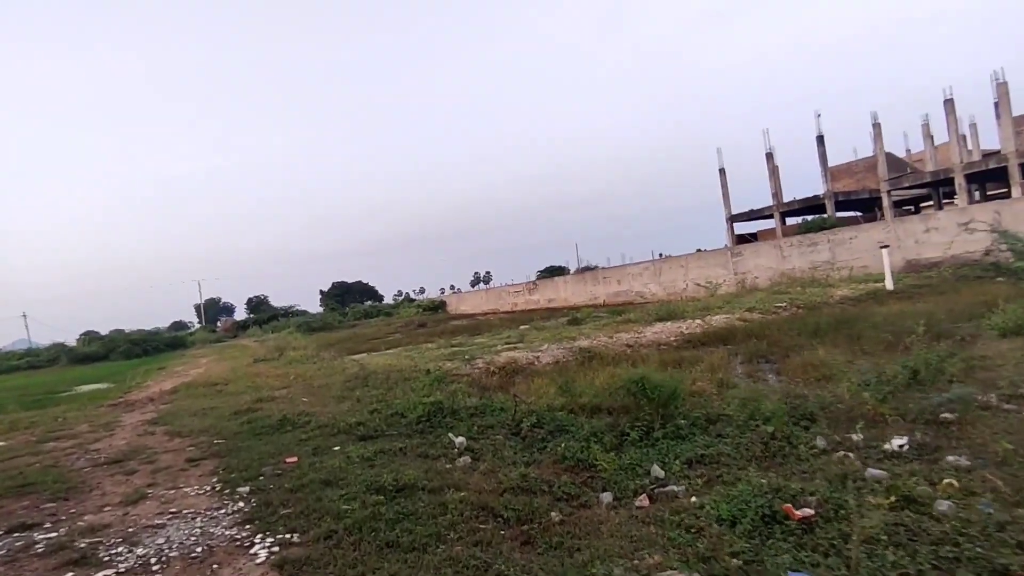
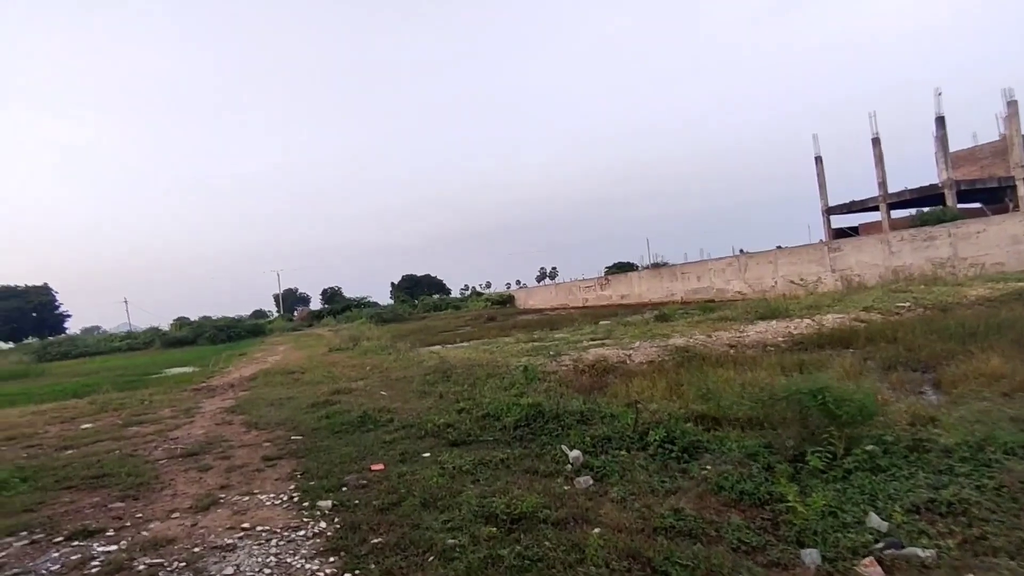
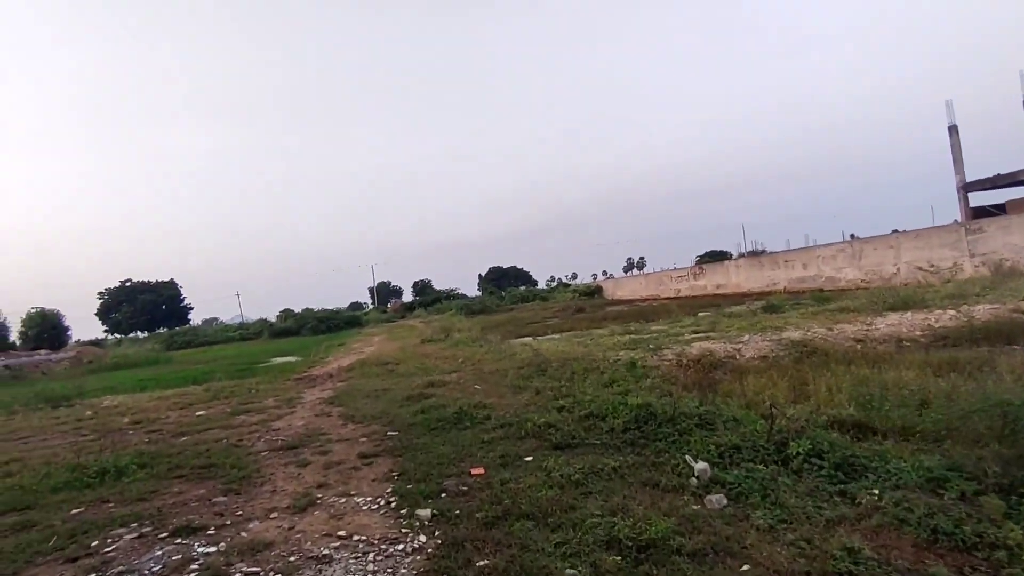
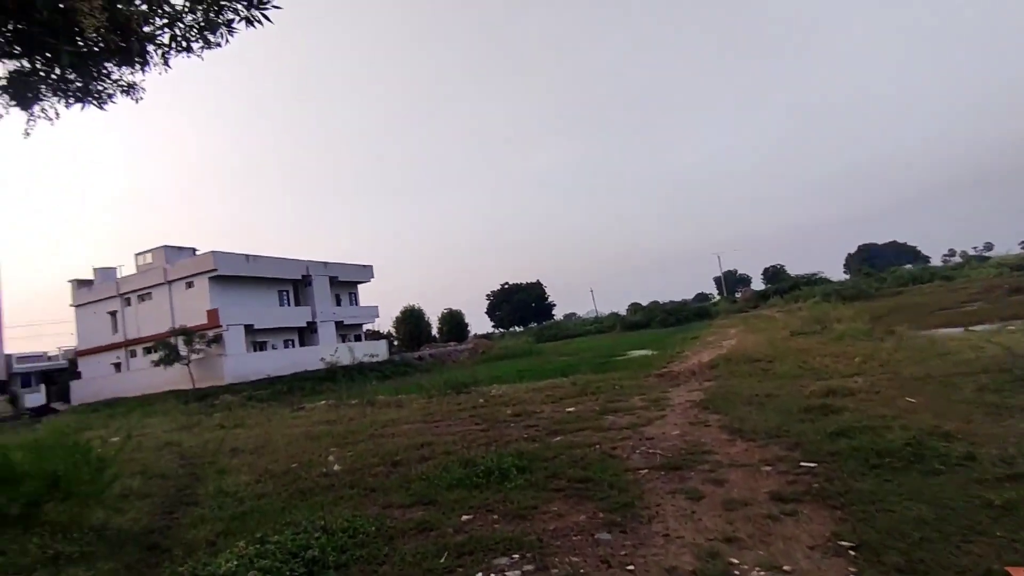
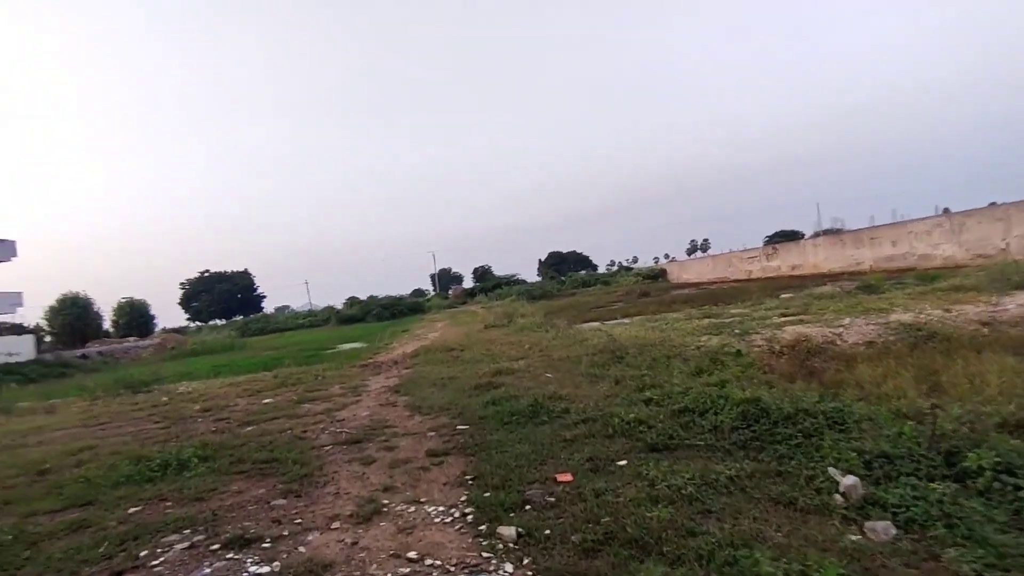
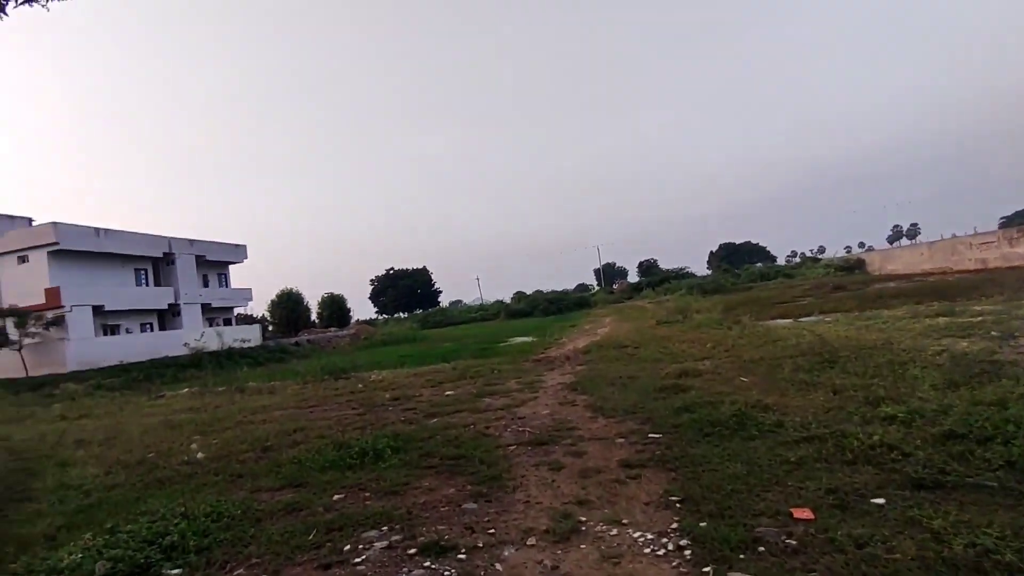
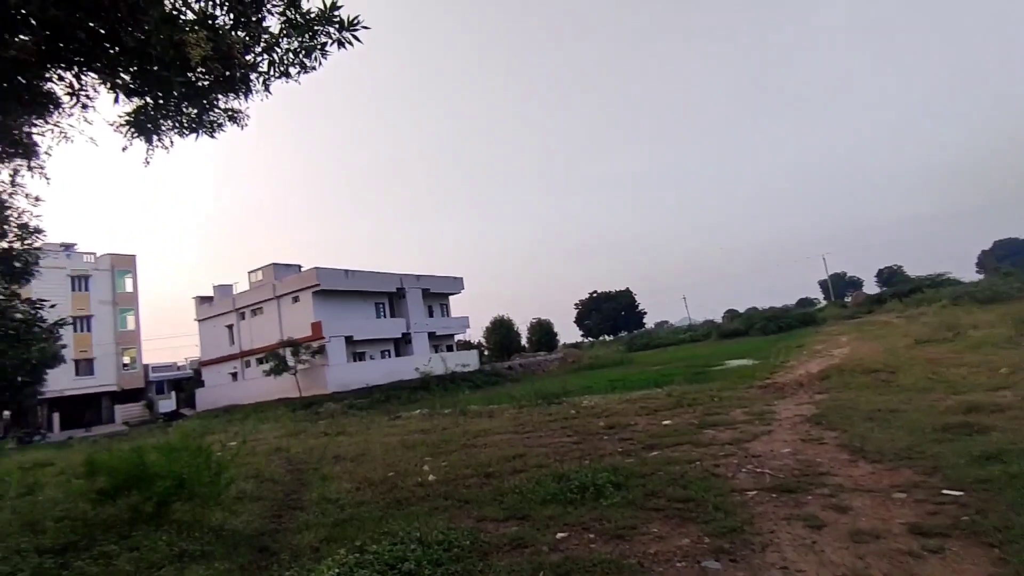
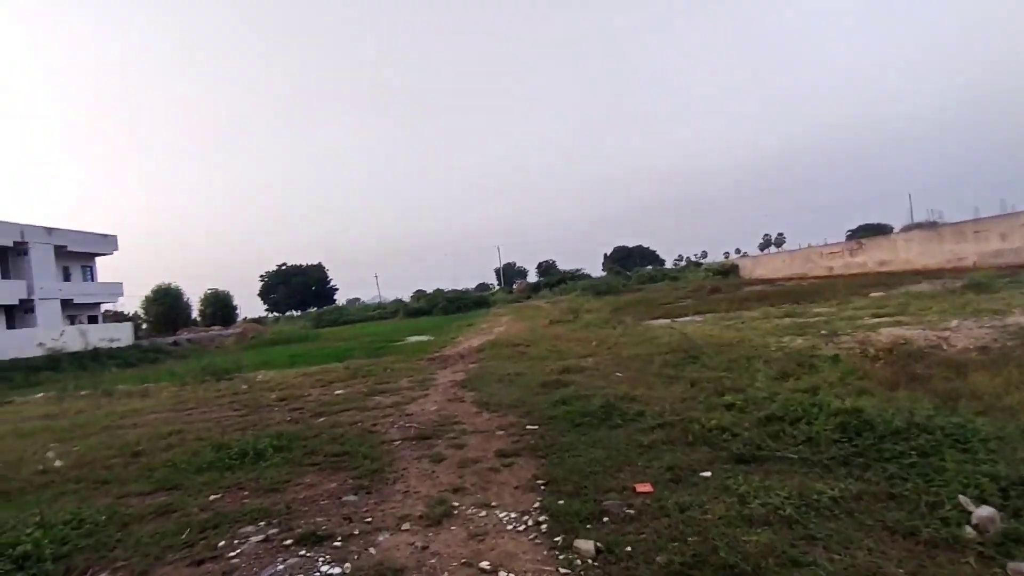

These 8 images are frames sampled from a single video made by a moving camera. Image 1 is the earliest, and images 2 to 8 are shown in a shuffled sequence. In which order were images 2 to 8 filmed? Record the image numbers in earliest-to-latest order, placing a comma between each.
2, 3, 5, 8, 6, 4, 7
